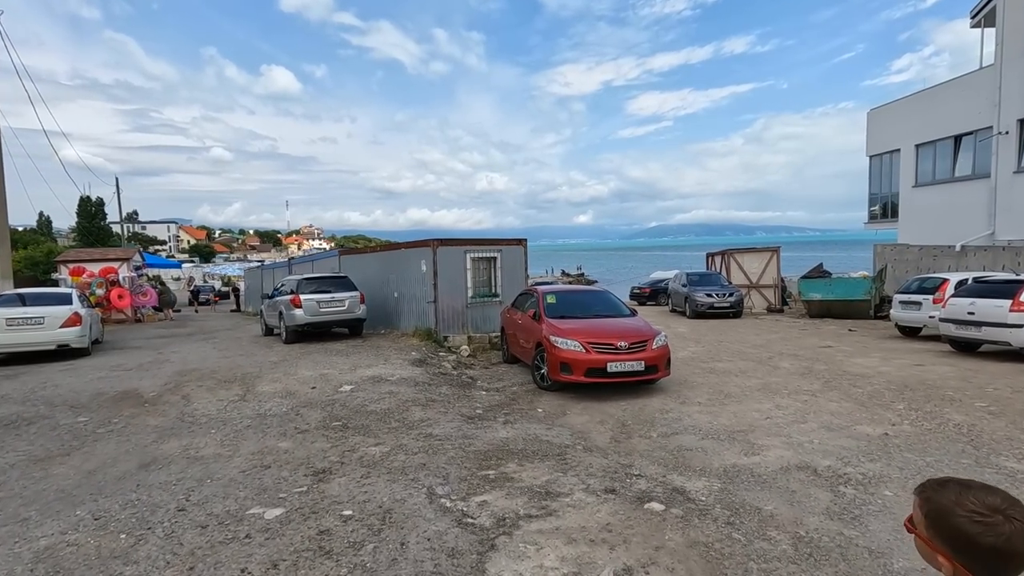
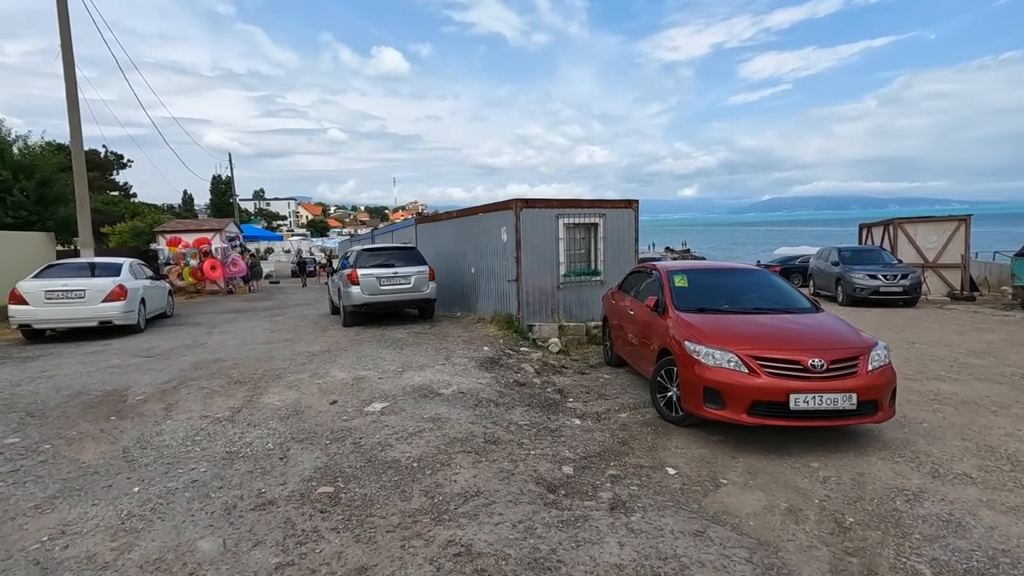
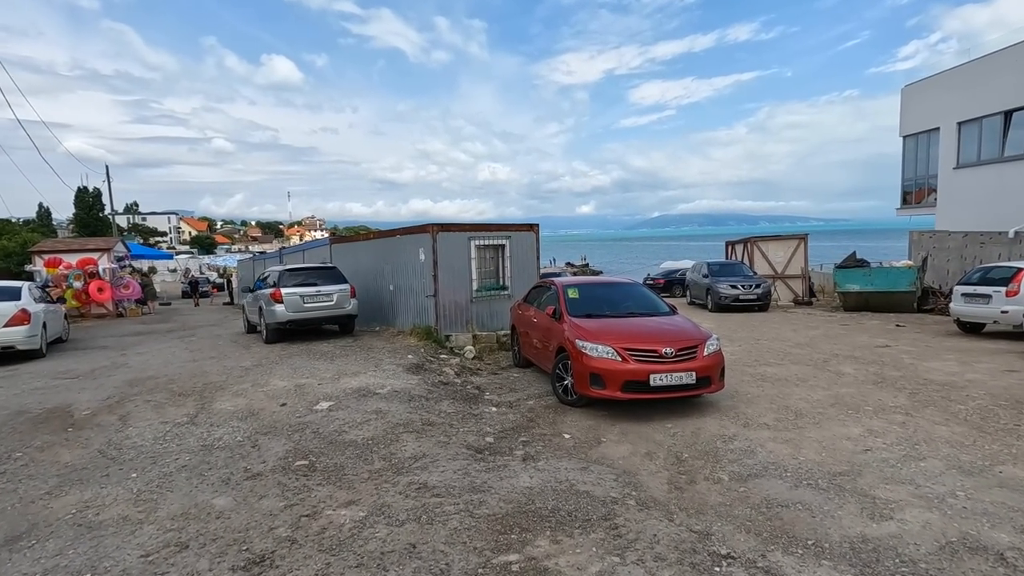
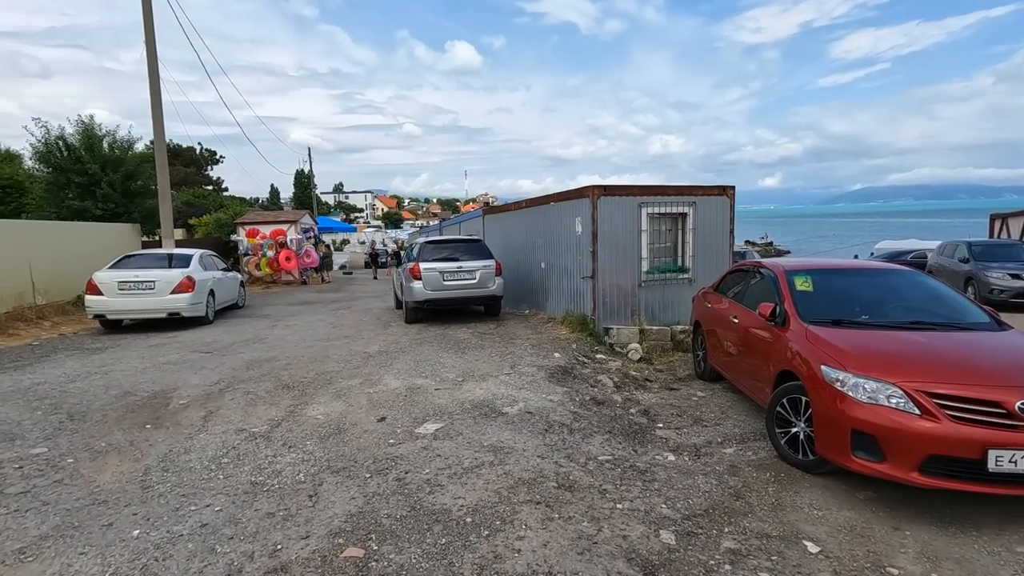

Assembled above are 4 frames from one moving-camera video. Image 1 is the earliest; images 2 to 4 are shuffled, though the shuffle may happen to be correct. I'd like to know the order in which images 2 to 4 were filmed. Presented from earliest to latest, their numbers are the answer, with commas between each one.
3, 2, 4
